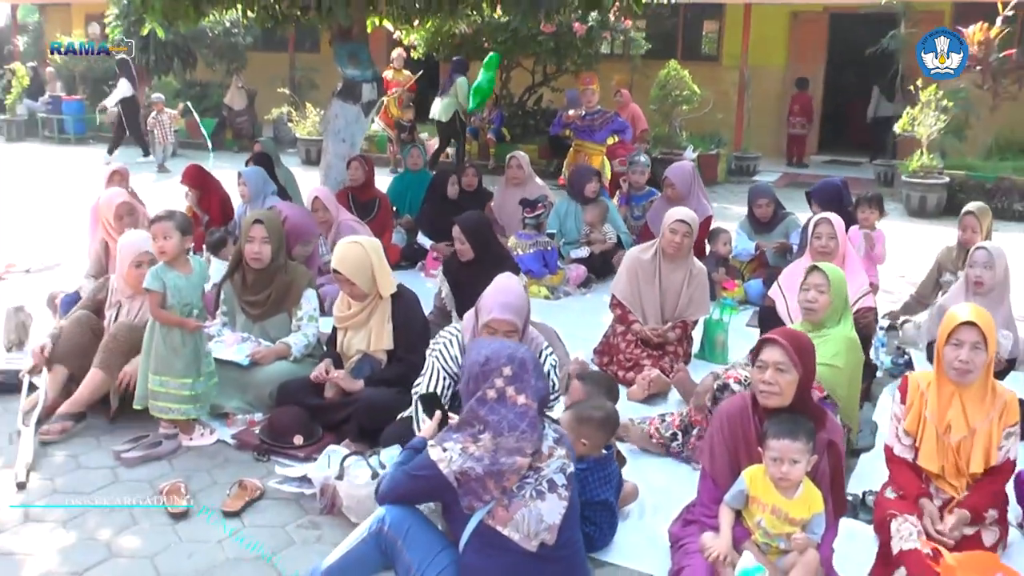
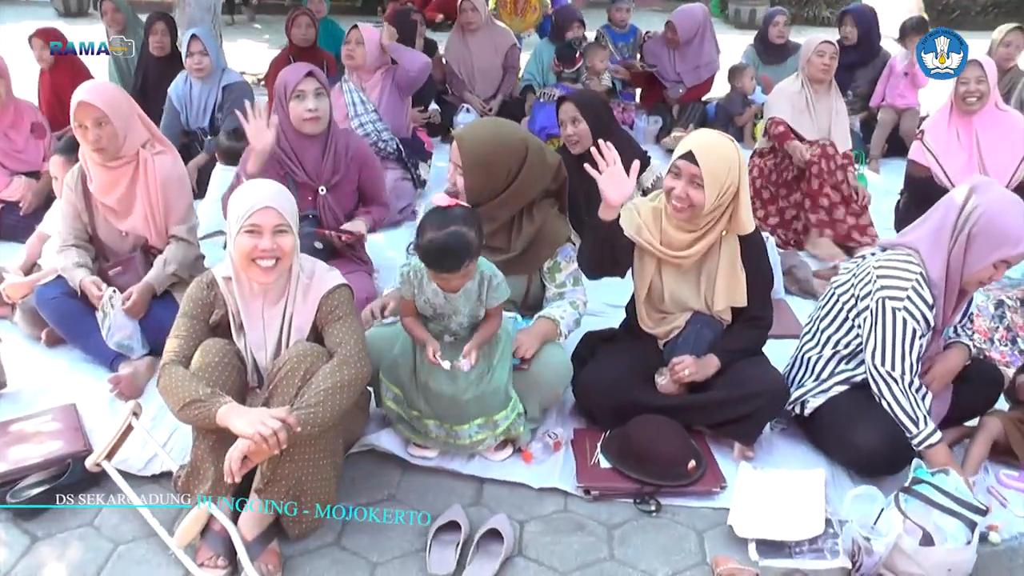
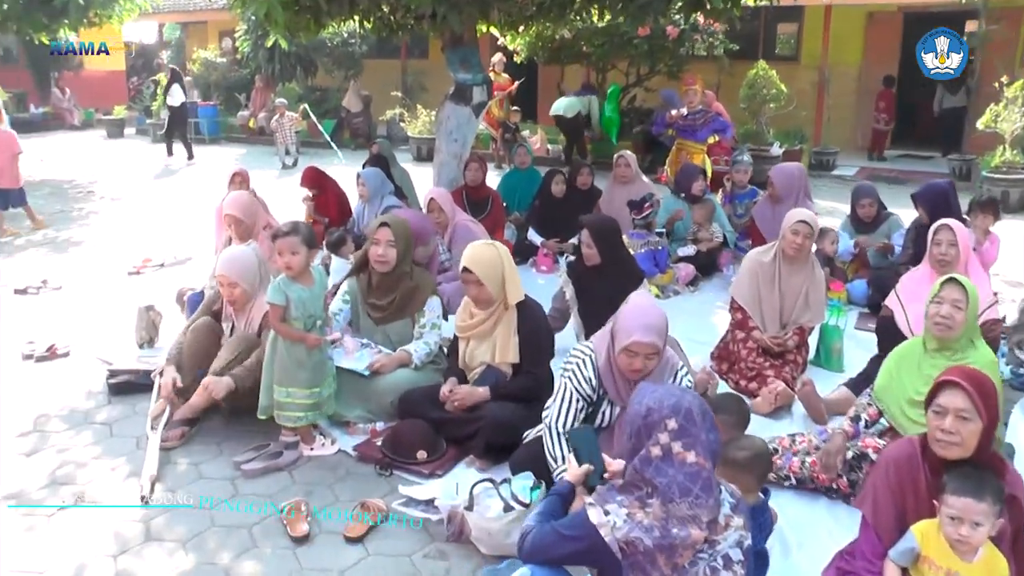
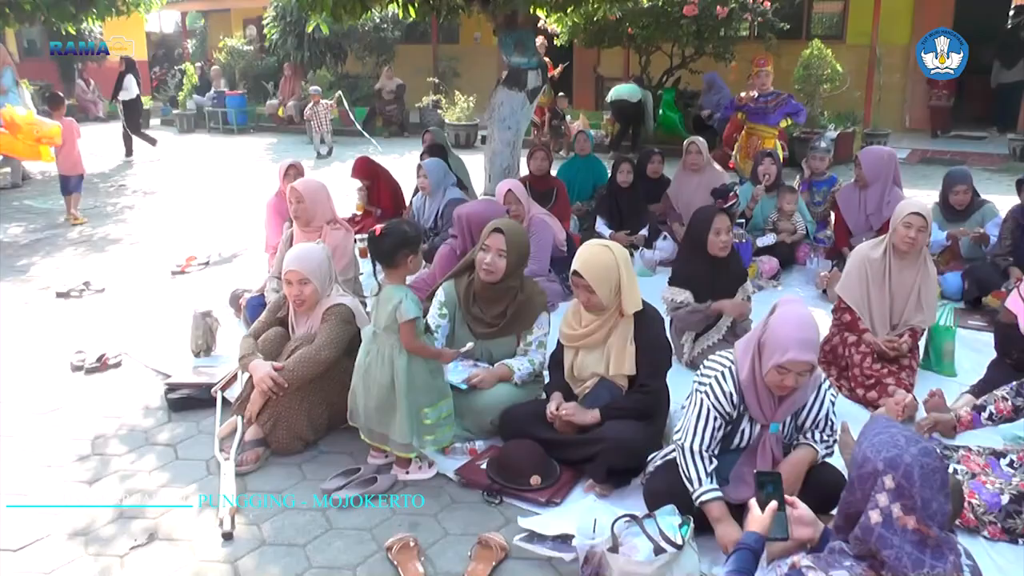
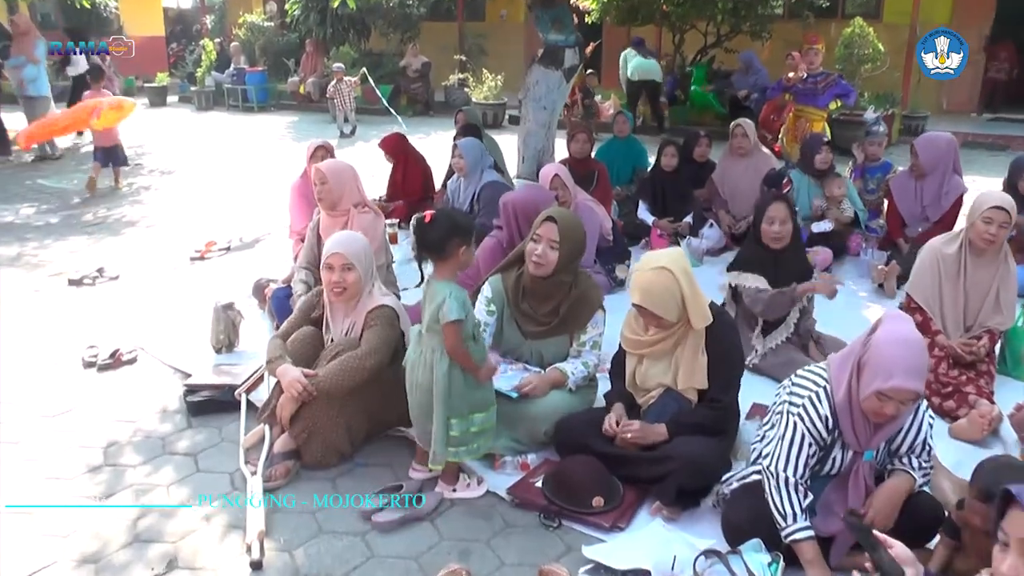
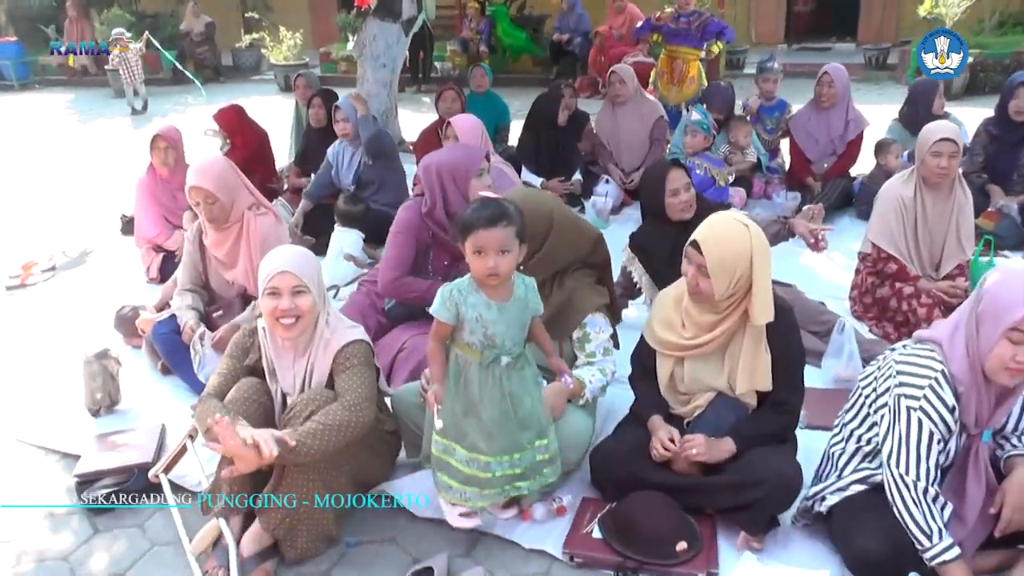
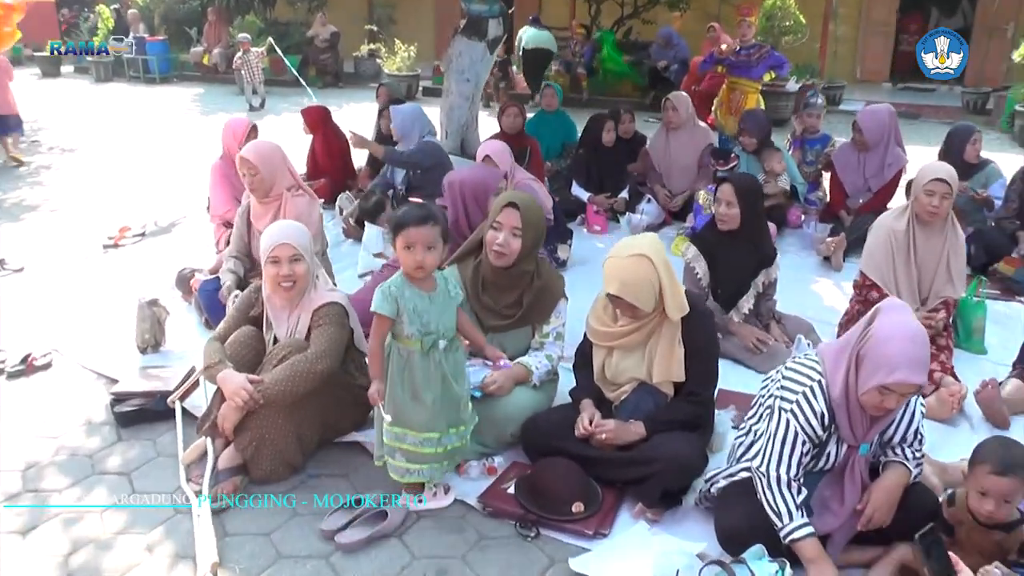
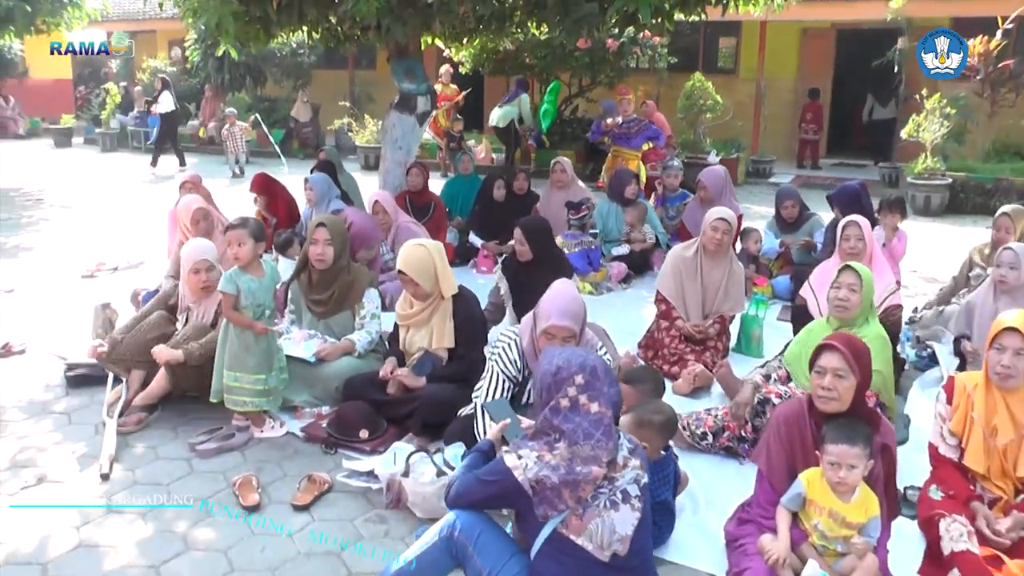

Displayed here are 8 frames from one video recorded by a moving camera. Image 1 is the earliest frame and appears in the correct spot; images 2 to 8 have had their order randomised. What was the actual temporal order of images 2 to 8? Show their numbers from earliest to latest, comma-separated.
8, 3, 4, 5, 7, 6, 2
